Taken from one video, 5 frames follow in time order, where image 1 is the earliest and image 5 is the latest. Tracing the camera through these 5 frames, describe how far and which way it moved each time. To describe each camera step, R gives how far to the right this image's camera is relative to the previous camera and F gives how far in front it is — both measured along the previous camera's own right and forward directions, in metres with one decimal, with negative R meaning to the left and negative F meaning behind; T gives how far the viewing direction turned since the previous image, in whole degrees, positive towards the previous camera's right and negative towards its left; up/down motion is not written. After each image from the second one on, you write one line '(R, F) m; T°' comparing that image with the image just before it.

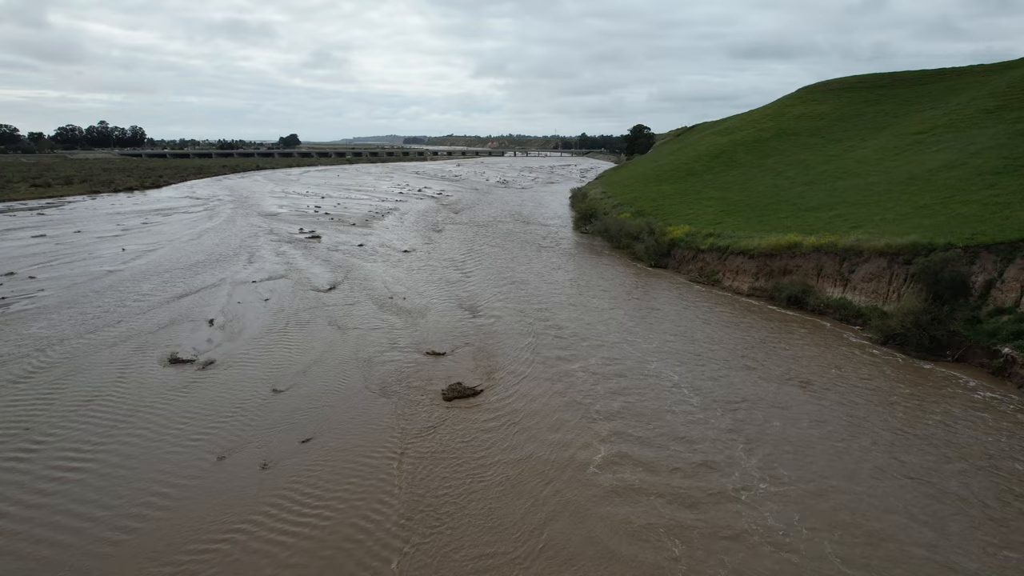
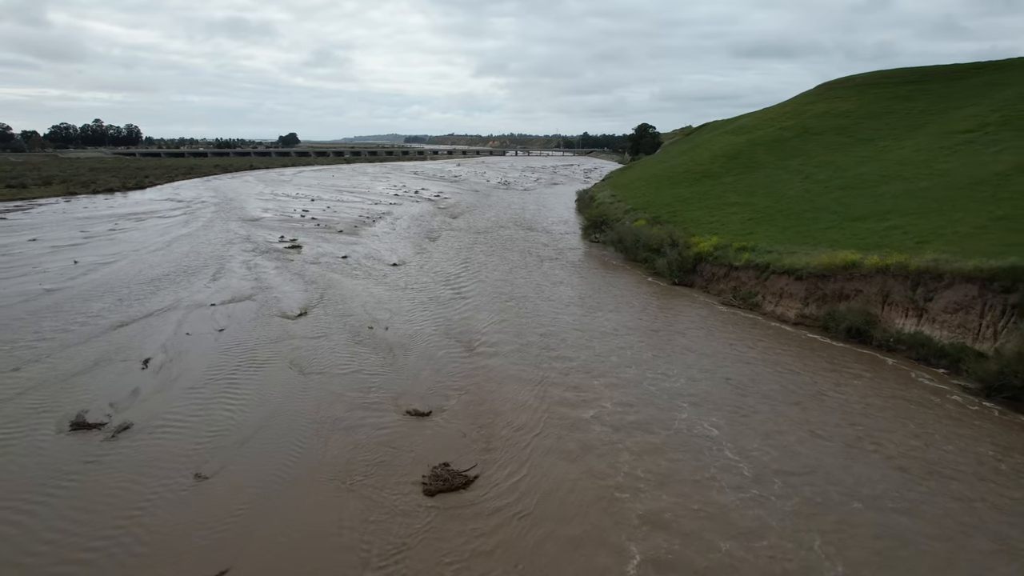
(-0.1, +3.2) m; 0°
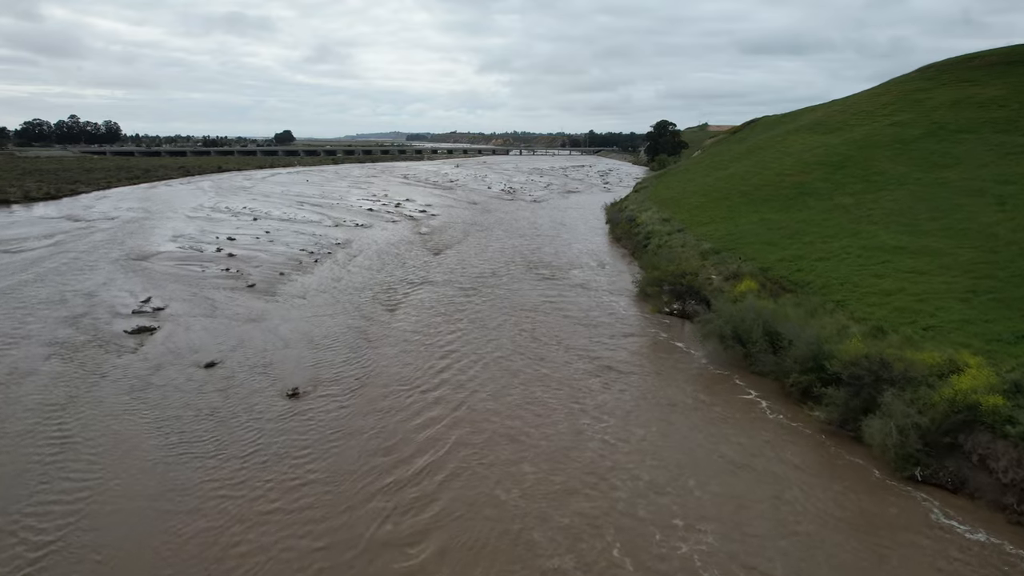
(-0.6, +12.5) m; -1°
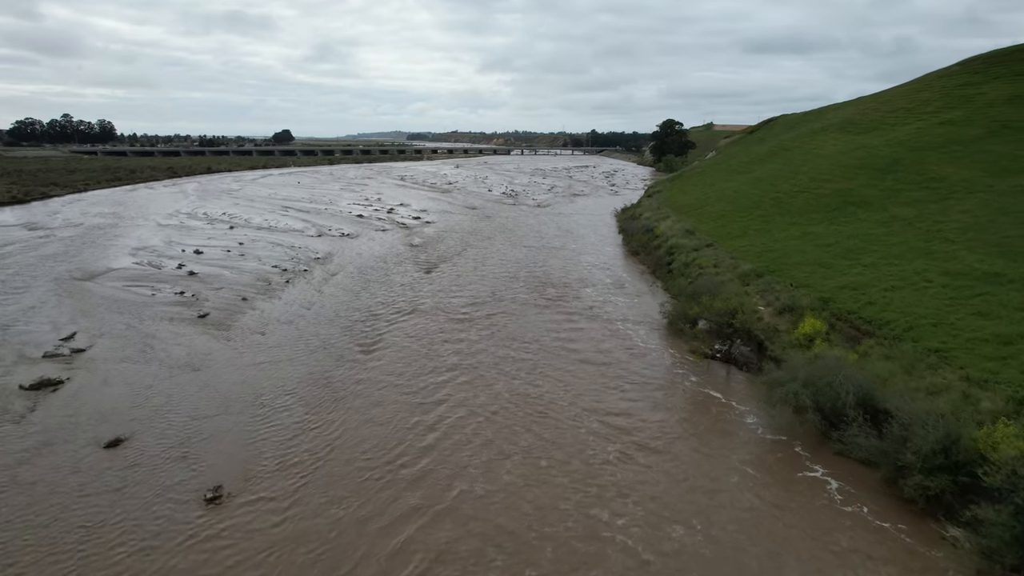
(-0.1, +3.5) m; 0°
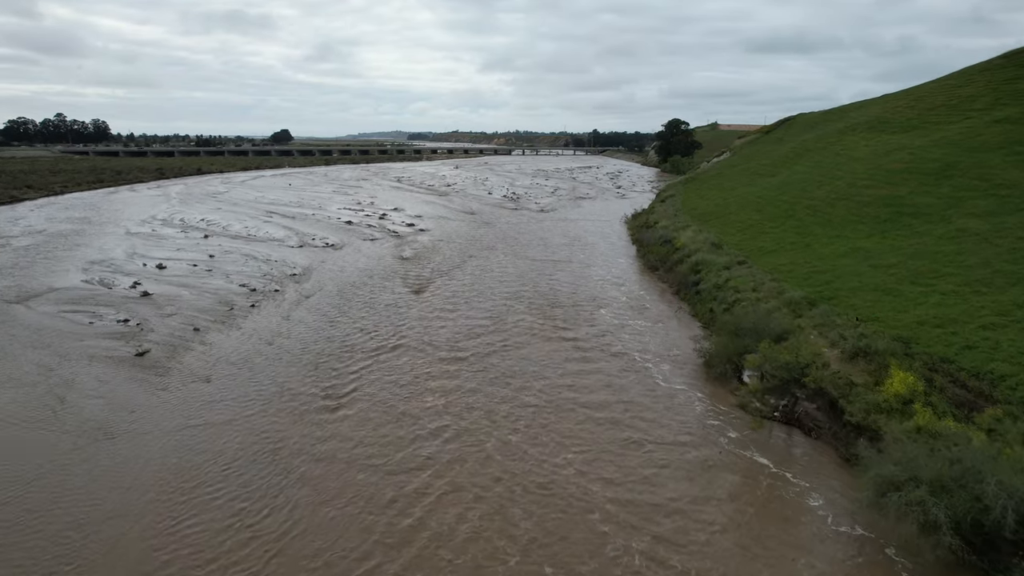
(-0.1, +3.2) m; 0°
